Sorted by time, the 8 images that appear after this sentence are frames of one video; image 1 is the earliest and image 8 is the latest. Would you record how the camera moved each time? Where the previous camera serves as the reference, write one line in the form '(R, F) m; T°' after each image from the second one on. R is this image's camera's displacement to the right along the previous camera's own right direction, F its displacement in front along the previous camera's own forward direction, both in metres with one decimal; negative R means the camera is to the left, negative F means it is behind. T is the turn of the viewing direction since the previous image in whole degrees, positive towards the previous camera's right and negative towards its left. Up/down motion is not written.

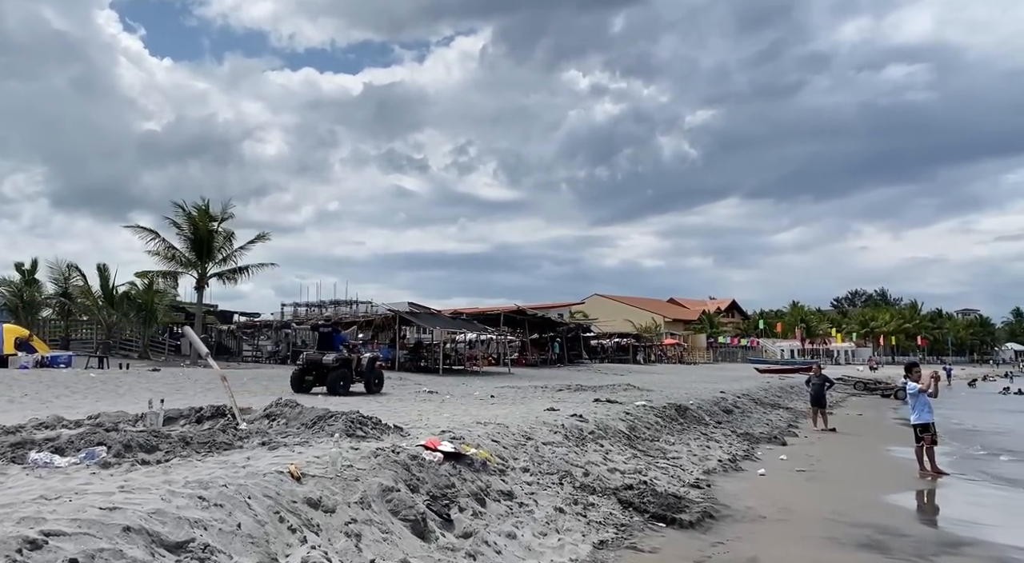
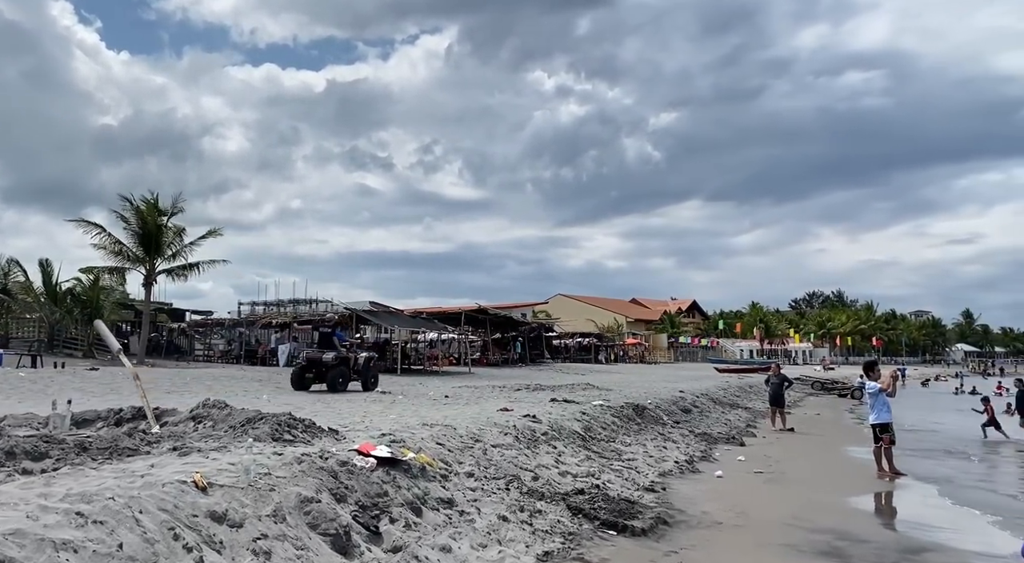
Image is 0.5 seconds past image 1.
(+0.2, +0.5) m; +2°
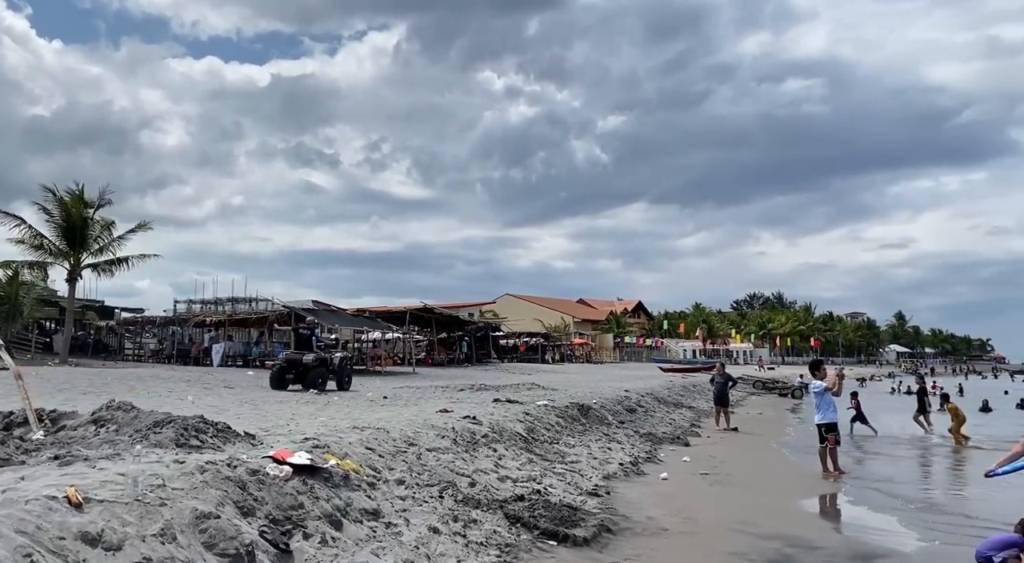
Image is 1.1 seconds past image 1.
(+0.1, +0.5) m; +4°
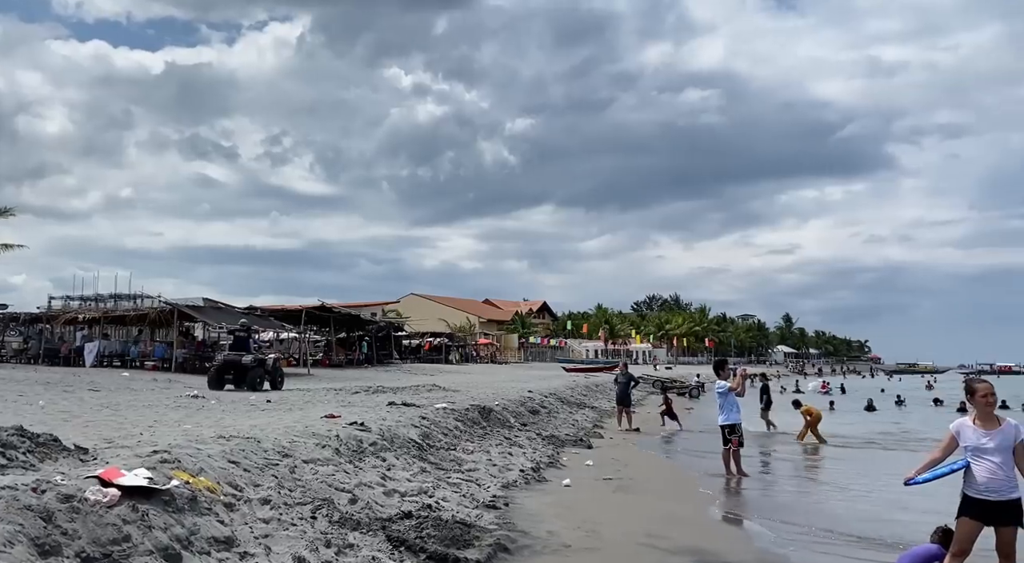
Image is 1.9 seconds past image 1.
(+0.1, +0.8) m; +6°
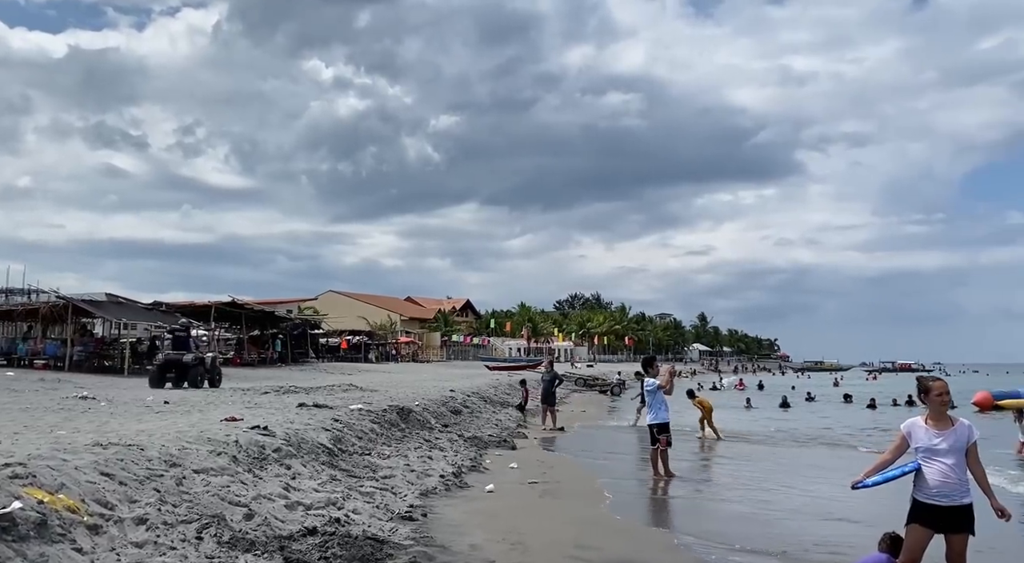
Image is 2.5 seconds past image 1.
(0.0, +0.7) m; +5°
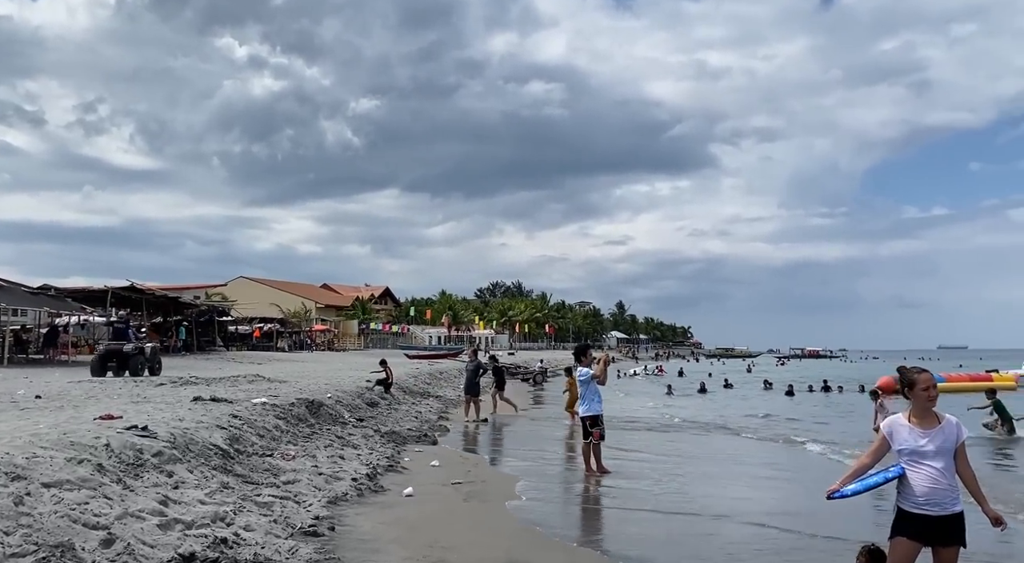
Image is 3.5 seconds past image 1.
(0.0, +1.1) m; +5°
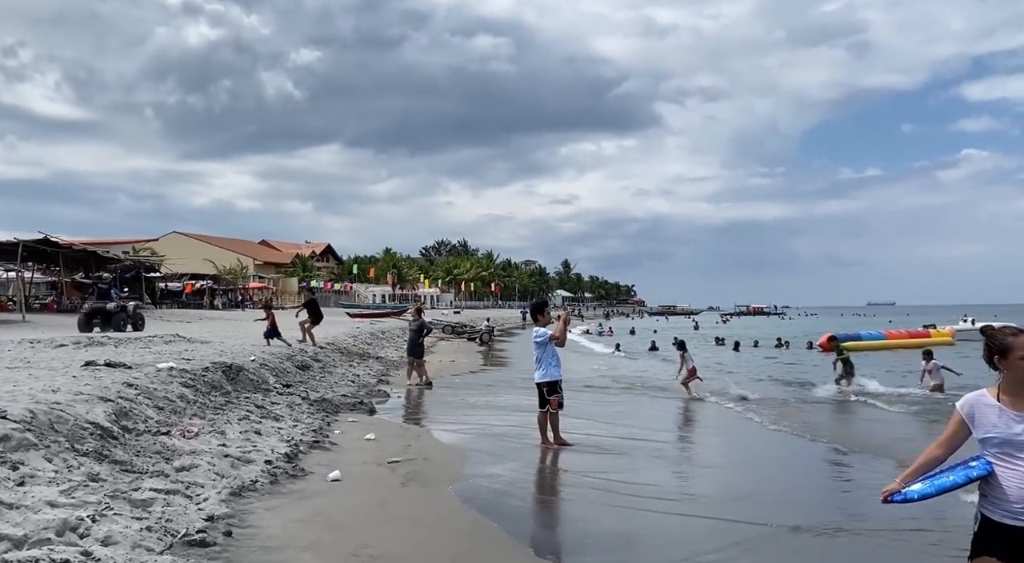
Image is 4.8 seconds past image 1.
(0.0, +1.6) m; +4°
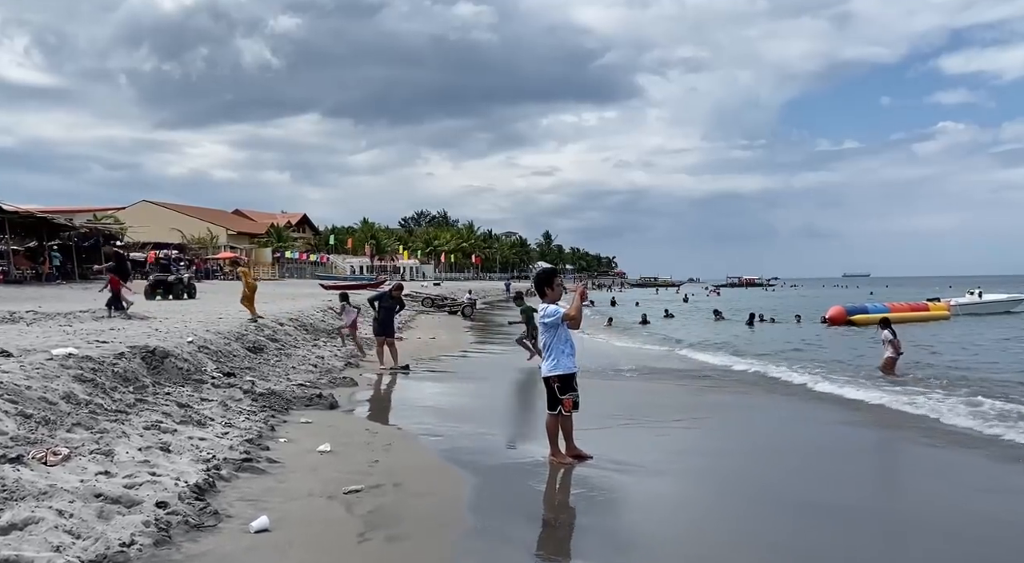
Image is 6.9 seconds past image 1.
(-0.2, +2.5) m; +1°
